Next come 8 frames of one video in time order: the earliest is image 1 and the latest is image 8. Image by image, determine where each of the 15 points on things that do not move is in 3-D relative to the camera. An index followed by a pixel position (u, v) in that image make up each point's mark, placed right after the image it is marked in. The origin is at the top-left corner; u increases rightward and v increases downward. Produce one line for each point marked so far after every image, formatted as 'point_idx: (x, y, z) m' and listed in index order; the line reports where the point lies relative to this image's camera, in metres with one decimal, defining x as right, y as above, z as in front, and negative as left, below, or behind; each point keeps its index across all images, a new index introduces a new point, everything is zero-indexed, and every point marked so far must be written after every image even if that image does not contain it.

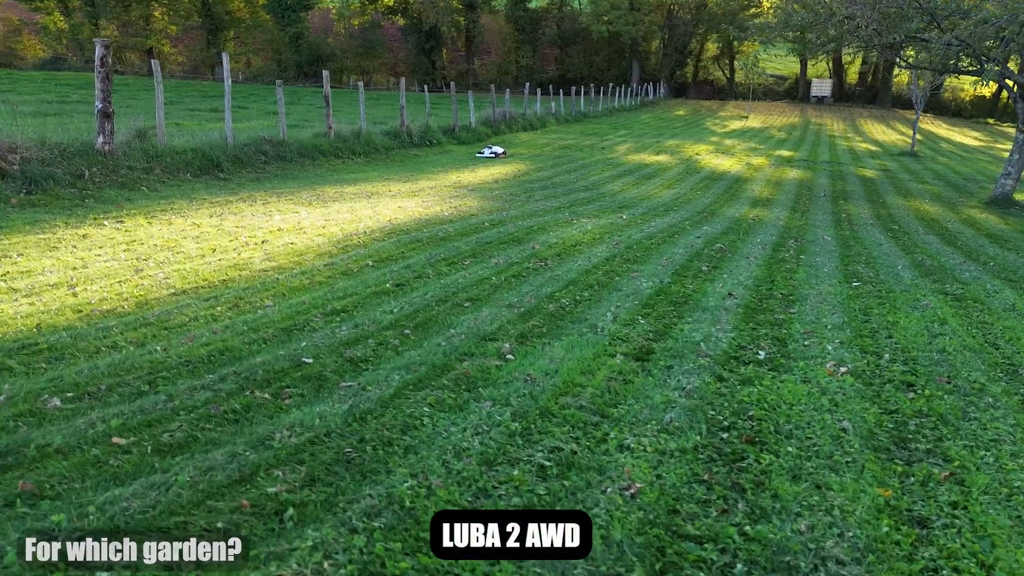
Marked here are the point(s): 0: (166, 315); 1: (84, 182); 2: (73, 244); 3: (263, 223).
0: (-2.6, -0.2, +5.7) m
1: (-8.2, +2.0, +14.1) m
2: (-5.4, +0.5, +9.2) m
3: (-3.6, +1.0, +11.0) m
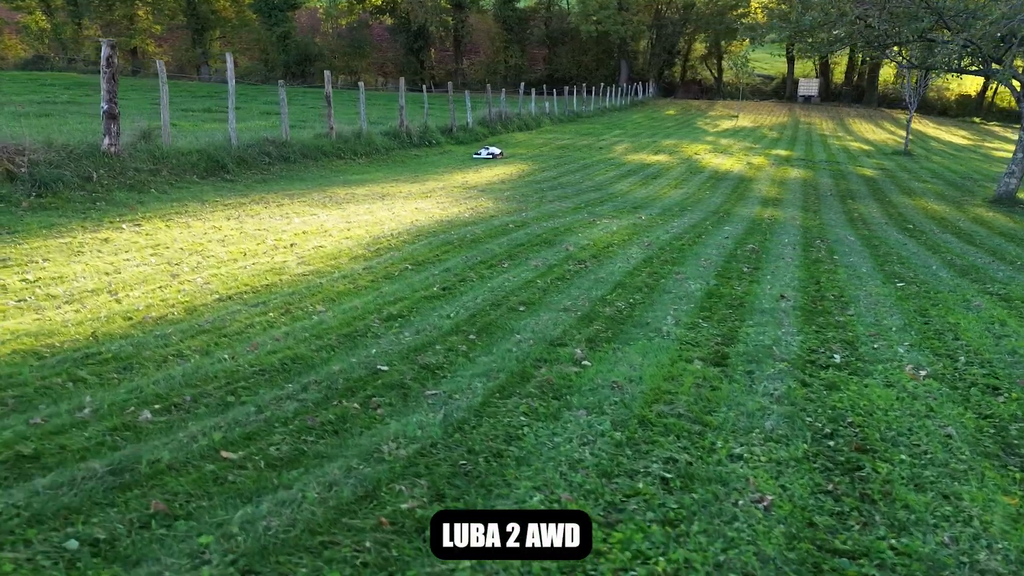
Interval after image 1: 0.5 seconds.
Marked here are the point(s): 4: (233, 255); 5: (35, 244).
0: (-2.2, -0.3, +5.6) m
1: (-7.9, +2.0, +13.8) m
2: (-5.0, +0.5, +9.1) m
3: (-3.3, +0.9, +10.9) m
4: (-3.2, +0.4, +8.6) m
5: (-6.0, +0.6, +9.3) m
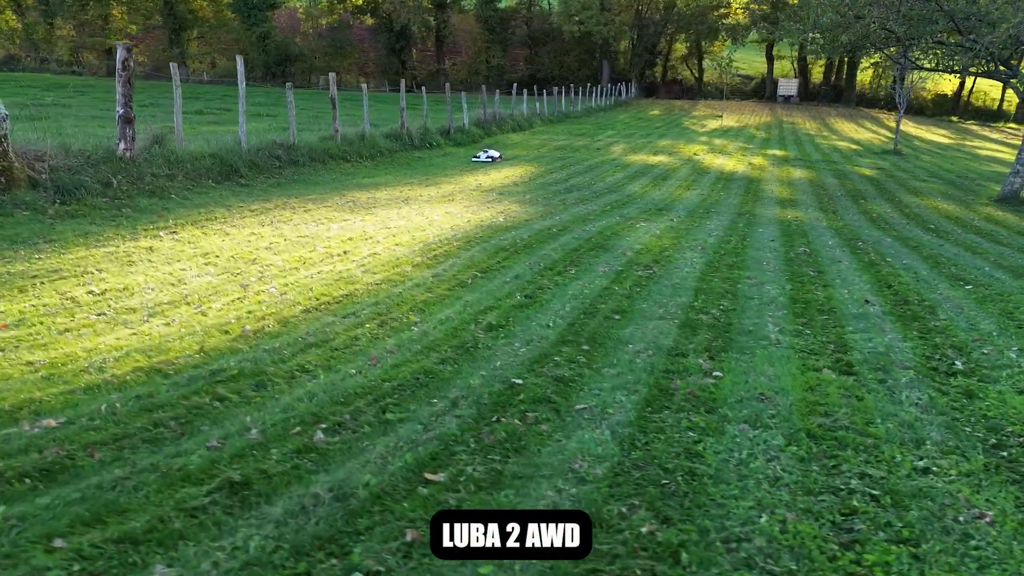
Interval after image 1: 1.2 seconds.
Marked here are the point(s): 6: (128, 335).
0: (-1.4, -0.4, +5.5) m
1: (-7.4, +1.8, +13.6) m
2: (-4.3, +0.4, +8.9) m
3: (-2.6, +0.8, +10.8) m
4: (-2.5, +0.3, +8.5) m
5: (-5.3, +0.4, +9.1) m
6: (-2.9, -0.3, +5.5) m
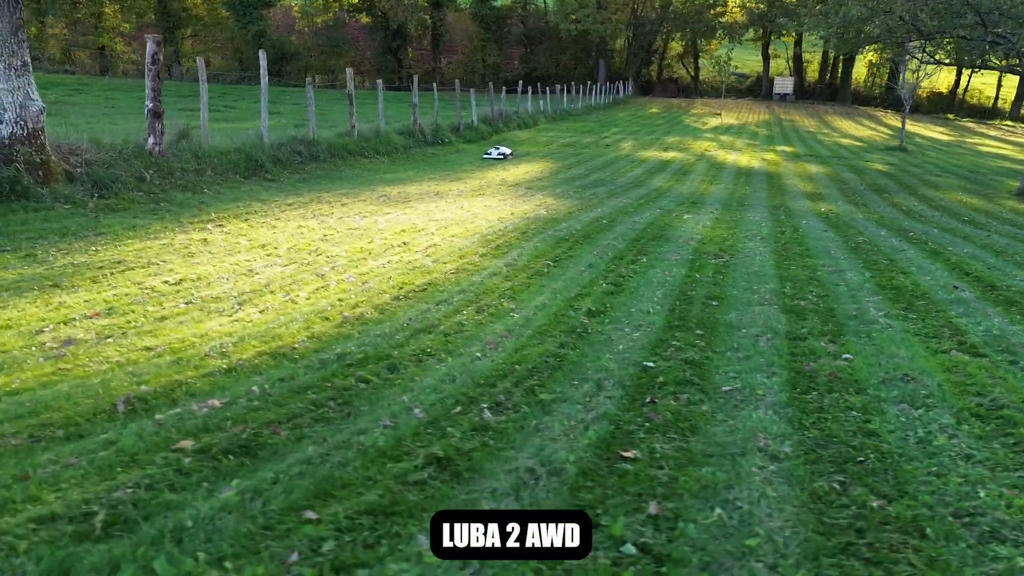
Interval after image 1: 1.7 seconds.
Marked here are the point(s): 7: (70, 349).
0: (-0.6, -0.2, +5.5) m
1: (-6.7, +1.9, +13.5) m
2: (-3.6, +0.5, +8.8) m
3: (-1.9, +0.9, +10.7) m
4: (-1.8, +0.4, +8.4) m
5: (-4.6, +0.5, +9.0) m
6: (-2.1, -0.2, +5.5) m
7: (-2.8, -0.4, +4.7) m
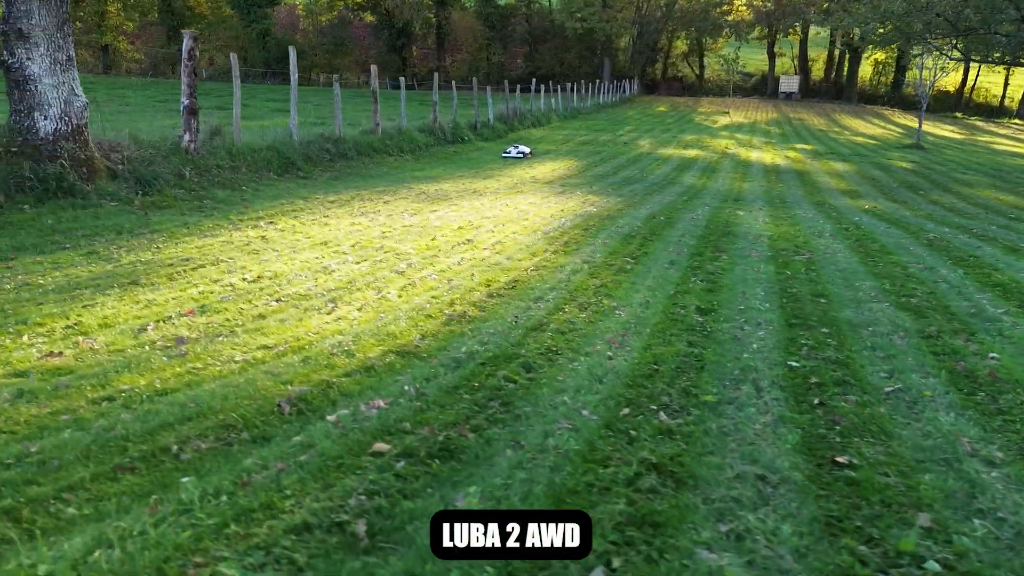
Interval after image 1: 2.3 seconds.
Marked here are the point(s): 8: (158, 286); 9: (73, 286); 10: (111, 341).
0: (+0.2, -0.2, +5.4) m
1: (-5.9, +1.9, +13.3) m
2: (-2.8, +0.5, +8.7) m
3: (-1.1, +1.0, +10.6) m
4: (-1.0, +0.4, +8.3) m
5: (-3.8, +0.5, +8.9) m
6: (-1.3, -0.2, +5.3) m
7: (-2.0, -0.4, +4.6) m
8: (-3.2, 0.0, +6.6) m
9: (-3.9, 0.0, +6.5) m
10: (-2.6, -0.4, +4.7) m
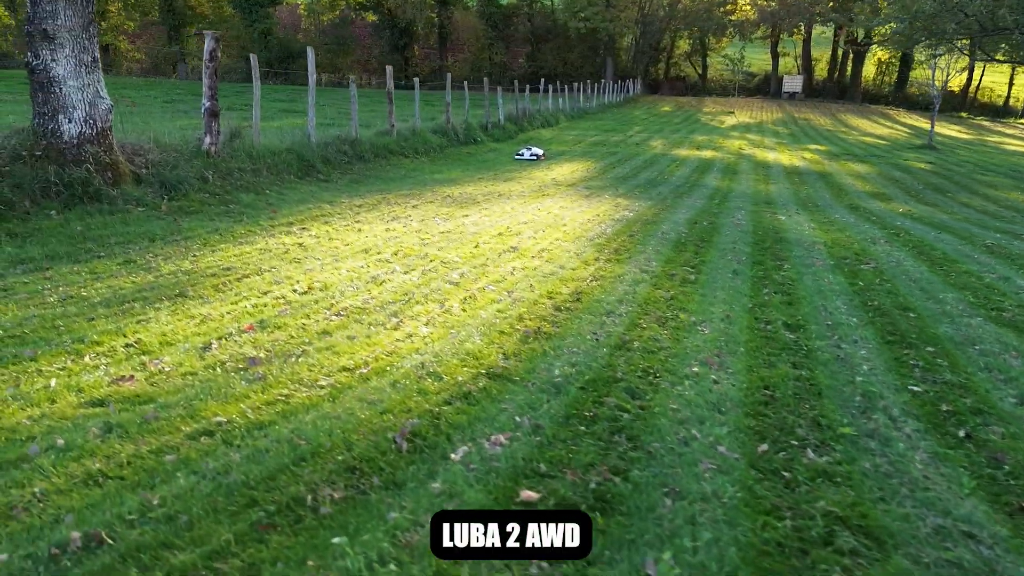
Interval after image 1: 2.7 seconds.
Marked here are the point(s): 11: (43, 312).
0: (+0.7, -0.3, +5.1) m
1: (-5.4, +1.8, +13.1) m
2: (-2.3, +0.4, +8.4) m
3: (-0.6, +0.9, +10.3) m
4: (-0.4, +0.3, +8.0) m
5: (-3.3, +0.4, +8.6) m
6: (-0.7, -0.3, +5.1) m
7: (-1.5, -0.5, +4.3) m
8: (-2.6, -0.1, +6.3) m
9: (-3.3, -0.1, +6.2) m
10: (-2.0, -0.5, +4.5) m
11: (-3.6, -0.2, +5.7) m
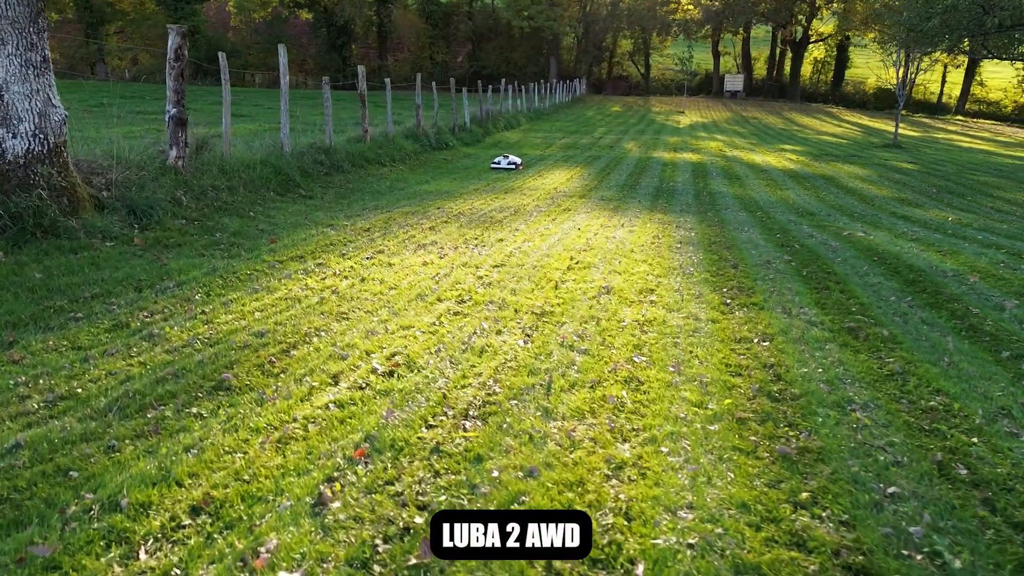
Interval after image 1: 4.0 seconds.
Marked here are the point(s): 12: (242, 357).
0: (+1.9, -0.8, +3.6) m
1: (-4.9, +1.2, +11.0) m
2: (-1.4, -0.2, +6.6) m
3: (+0.1, +0.4, +8.7) m
4: (+0.5, -0.2, +6.4) m
5: (-2.4, -0.1, +6.8) m
6: (+0.5, -0.8, +3.4) m
7: (-0.2, -1.0, +2.6) m
8: (-1.5, -0.6, +4.5) m
9: (-2.2, -0.7, +4.3) m
10: (-0.8, -1.0, +2.7) m
11: (-2.5, -0.8, +3.8) m
12: (-1.9, -0.5, +5.2) m
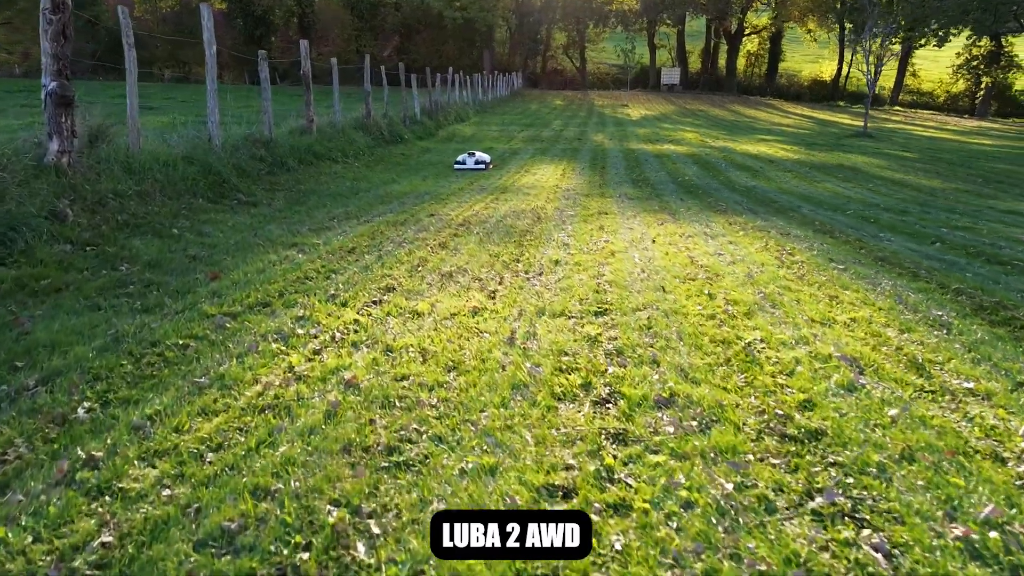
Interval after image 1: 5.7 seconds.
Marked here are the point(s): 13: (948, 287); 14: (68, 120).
0: (+3.1, -1.1, +0.6) m
1: (-4.4, +0.6, +7.3) m
2: (-0.4, -0.6, +3.3) m
3: (+0.8, -0.1, +5.5) m
4: (+1.4, -0.6, +3.2) m
5: (-1.4, -0.6, +3.4) m
6: (+1.7, -1.2, +0.3) m
7: (+1.1, -1.4, -0.6) m
8: (-0.4, -1.1, +1.2) m
9: (-1.0, -1.2, +1.0) m
10: (+0.6, -1.4, -0.5) m
11: (-1.2, -1.3, +0.4) m
12: (-0.8, -1.0, +1.9) m
13: (+3.1, 0.0, +5.4) m
14: (-5.3, +2.0, +8.8) m
